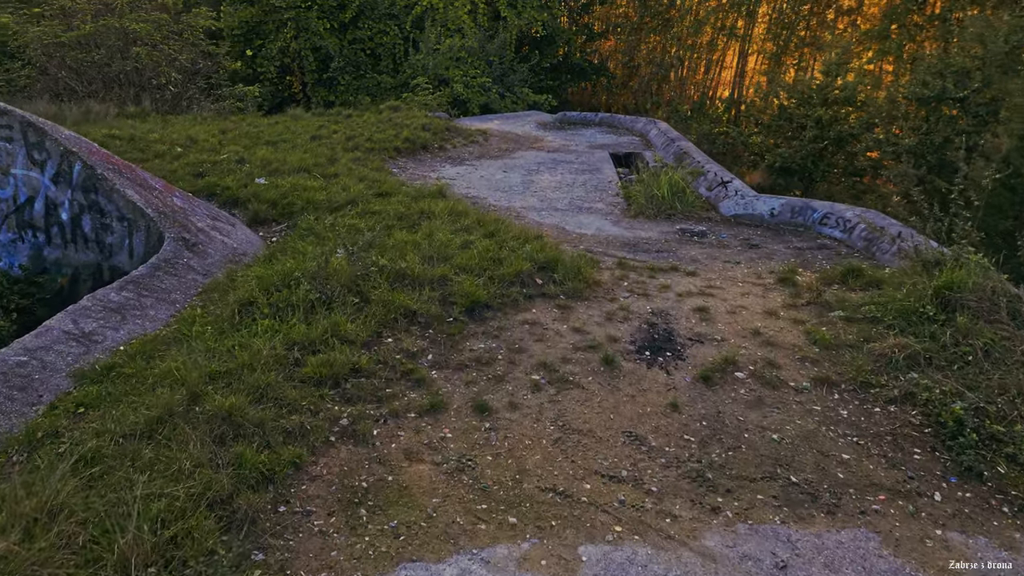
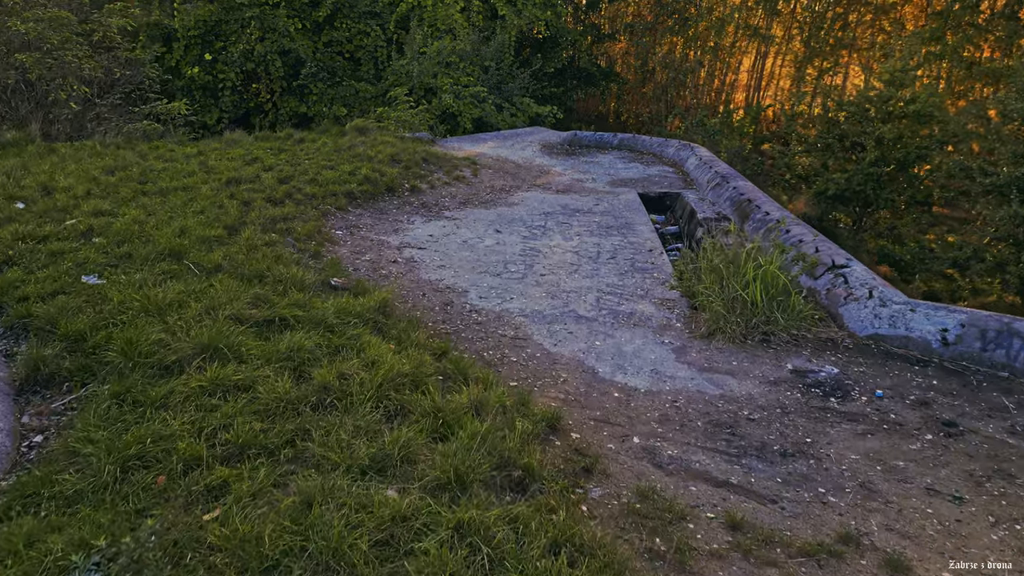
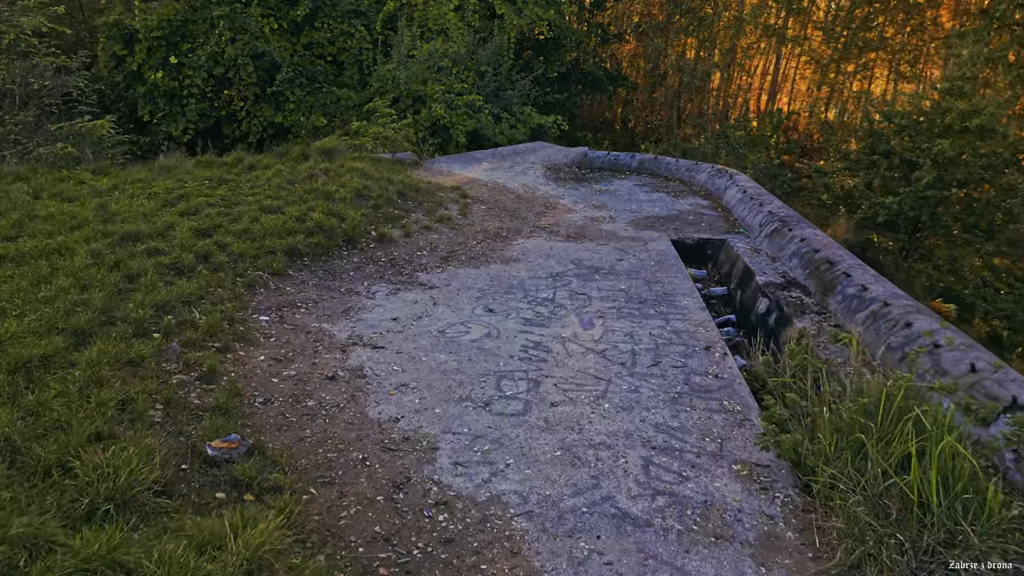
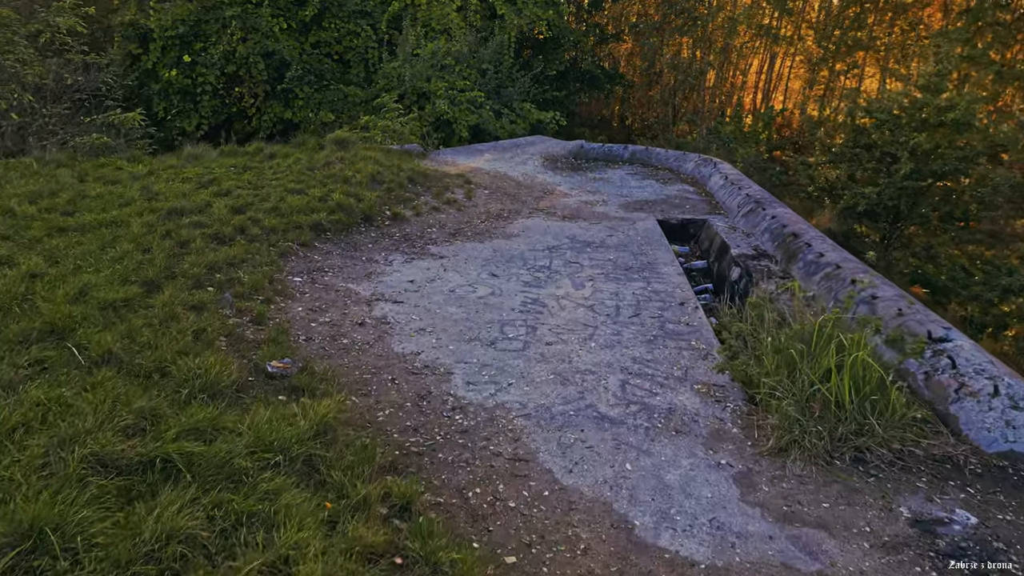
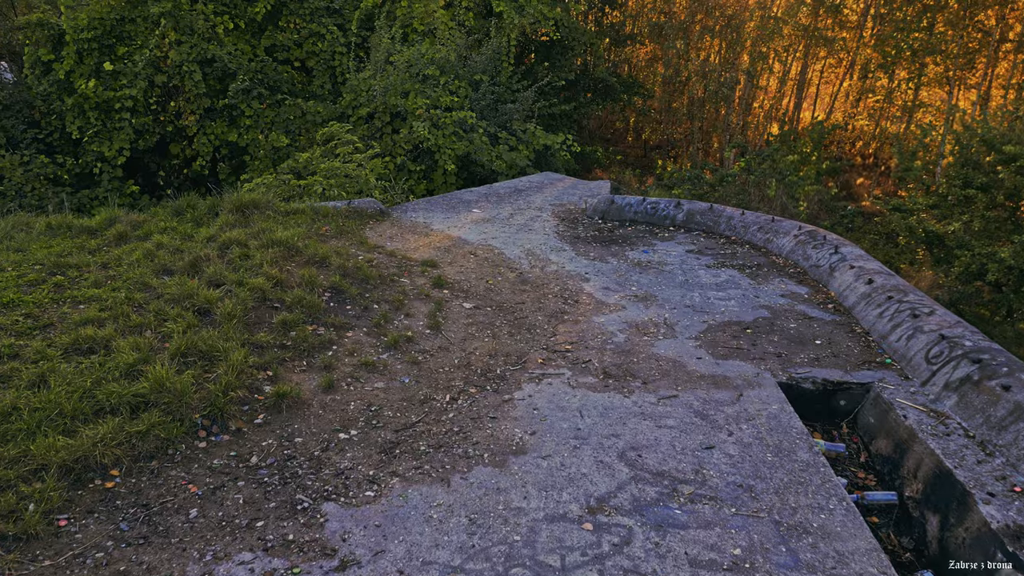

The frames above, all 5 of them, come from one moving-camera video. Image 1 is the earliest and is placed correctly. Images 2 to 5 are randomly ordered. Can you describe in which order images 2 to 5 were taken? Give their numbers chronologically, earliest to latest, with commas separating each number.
2, 4, 3, 5
